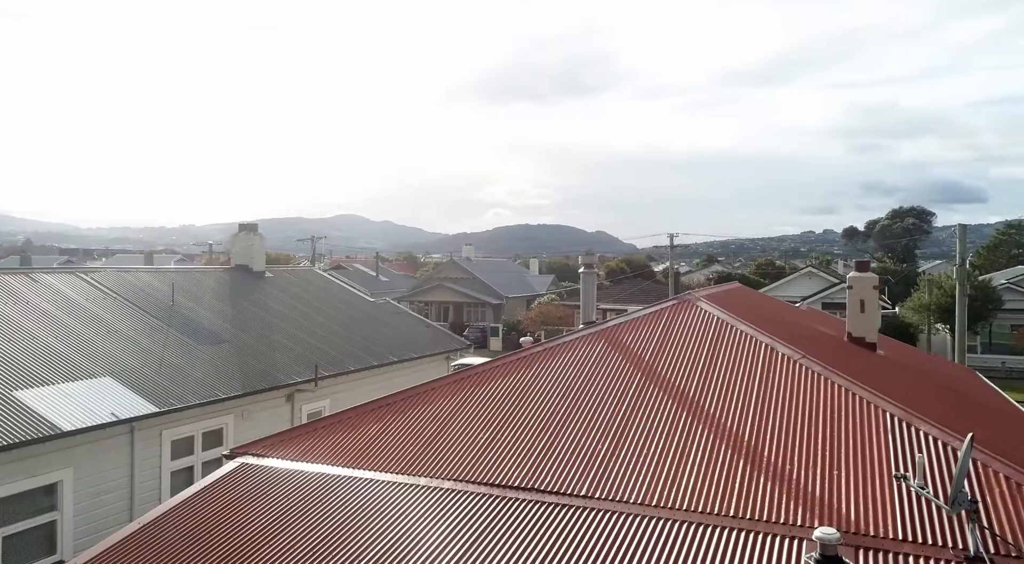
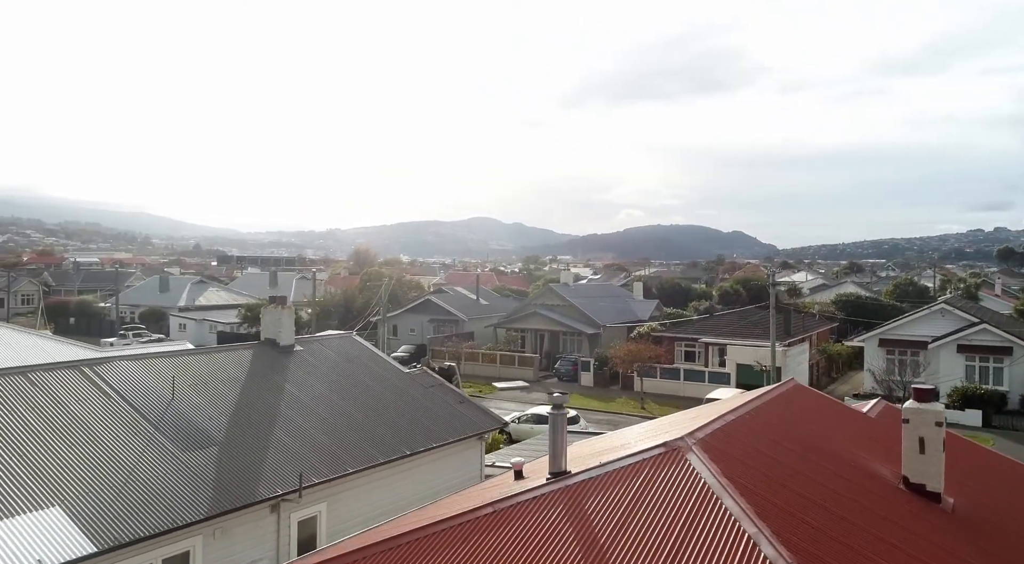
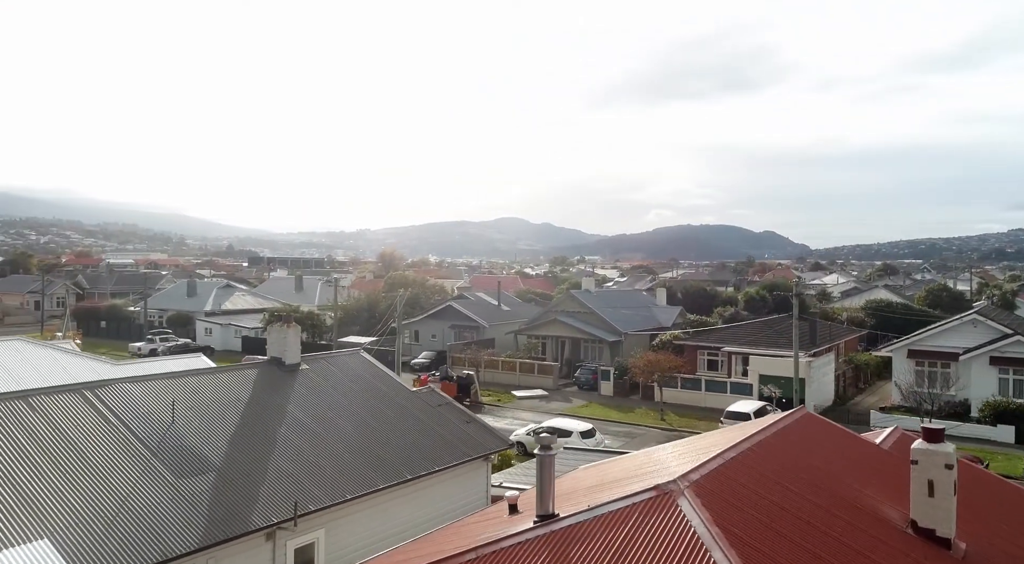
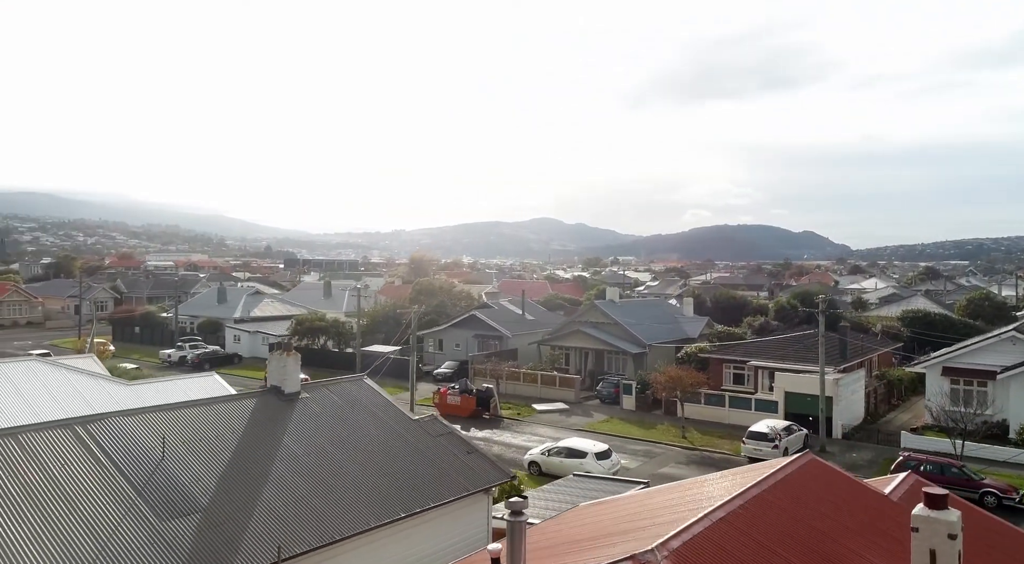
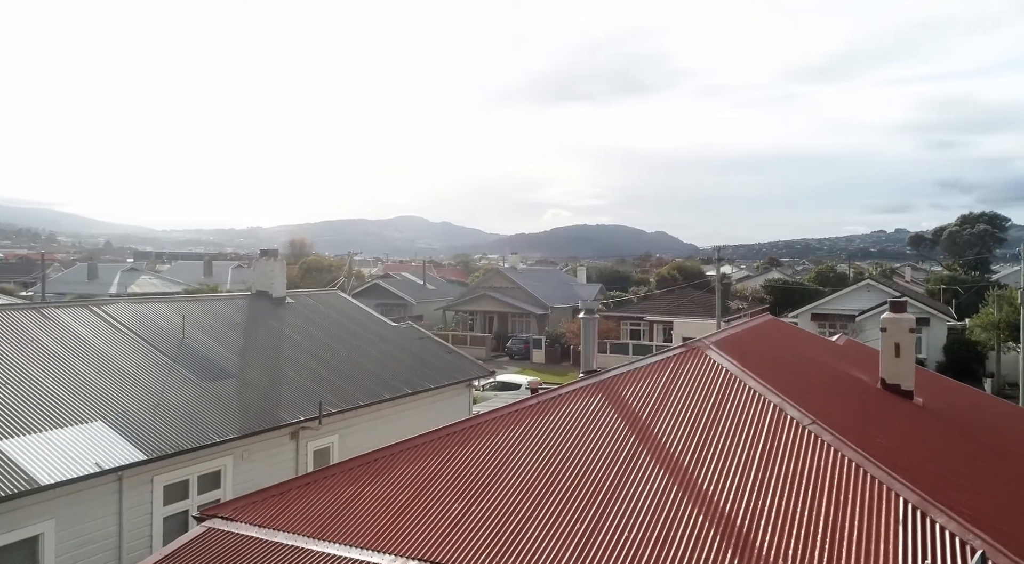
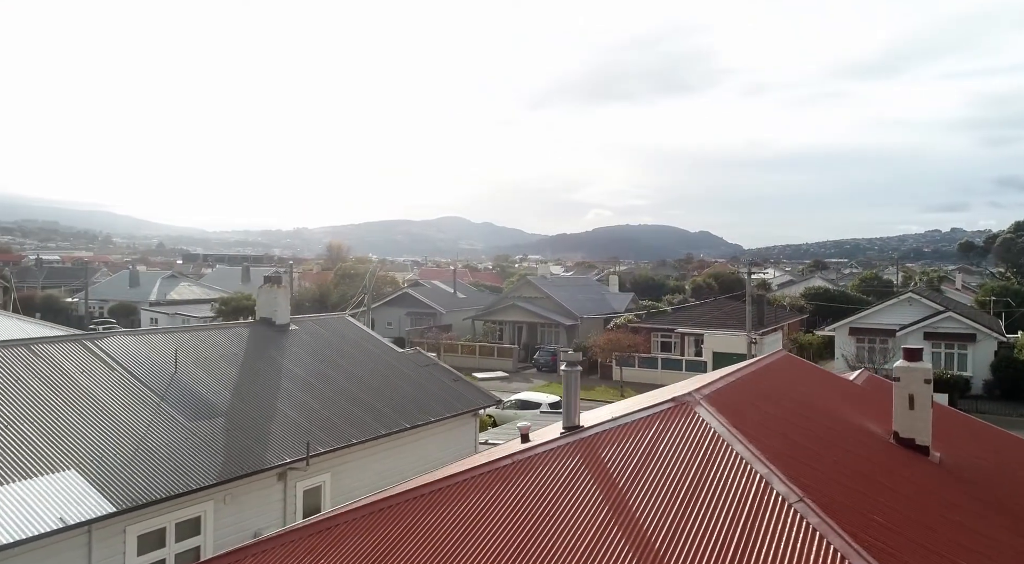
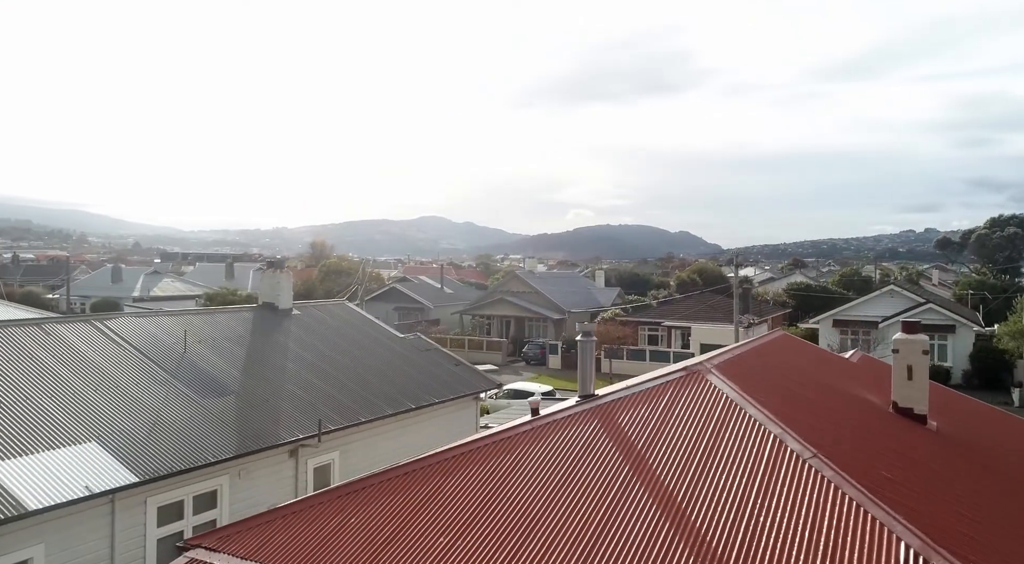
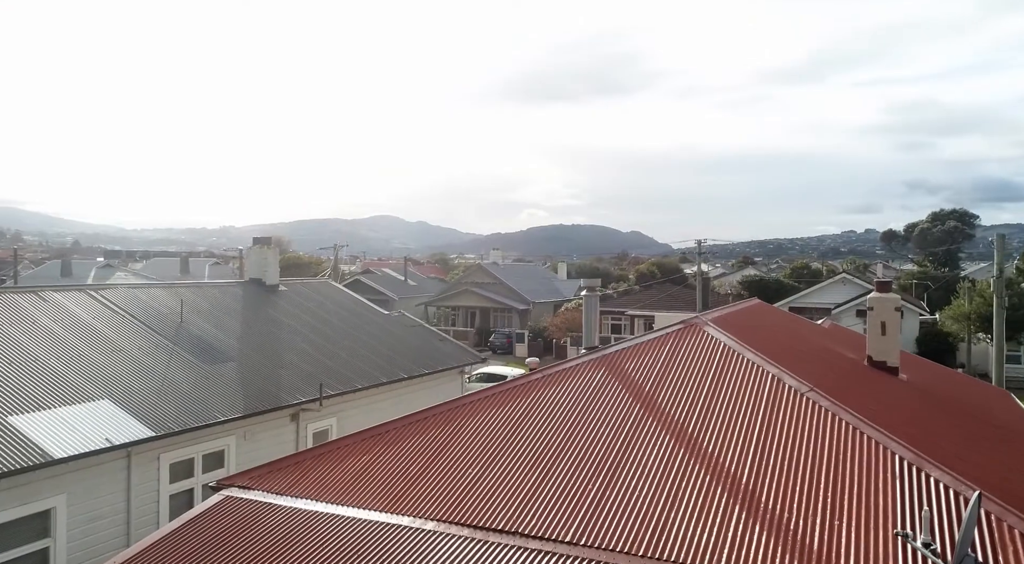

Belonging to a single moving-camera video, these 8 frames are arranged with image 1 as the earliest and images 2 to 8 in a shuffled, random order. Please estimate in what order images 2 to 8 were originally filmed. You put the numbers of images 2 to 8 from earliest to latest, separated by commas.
8, 5, 7, 6, 2, 3, 4
